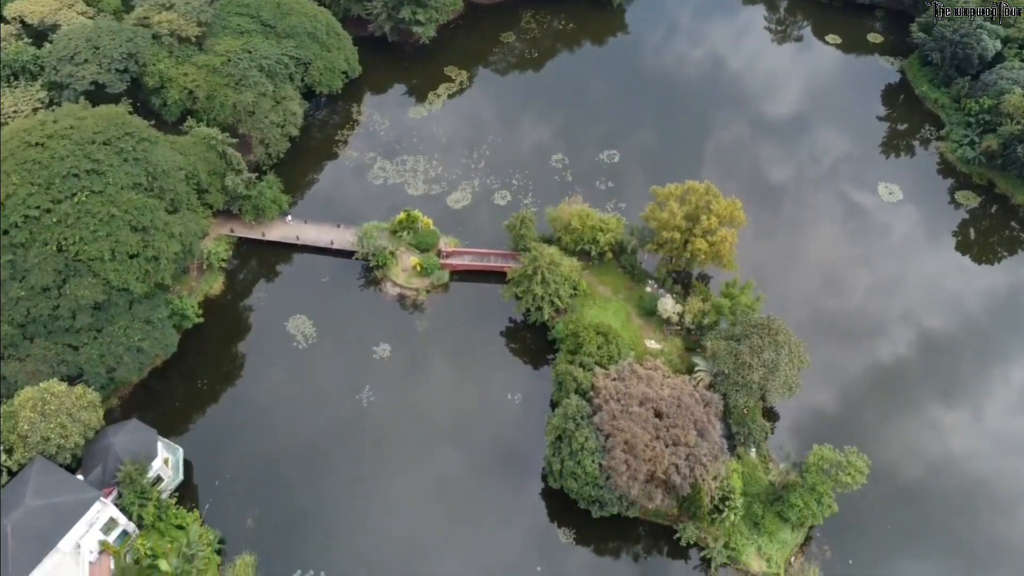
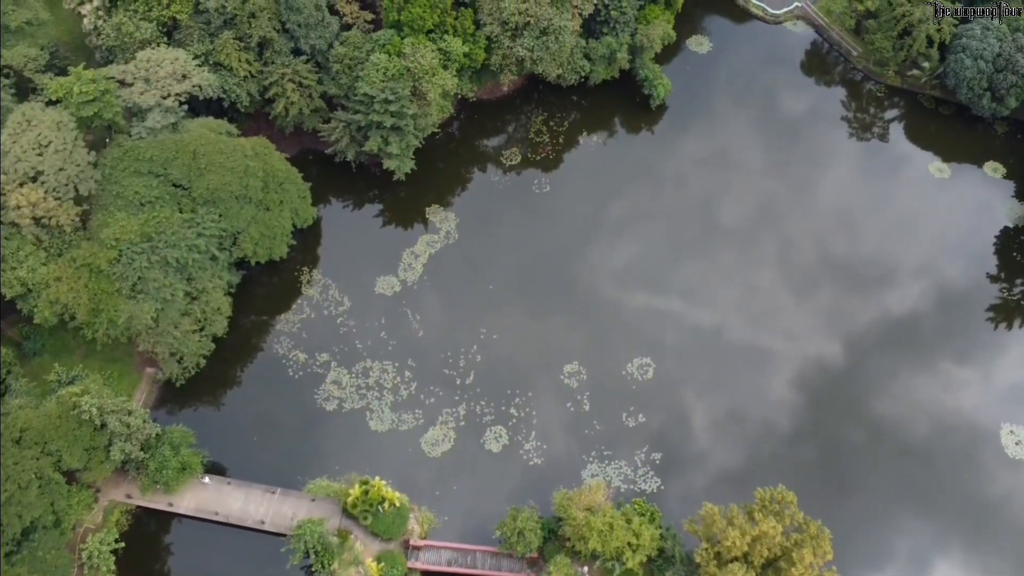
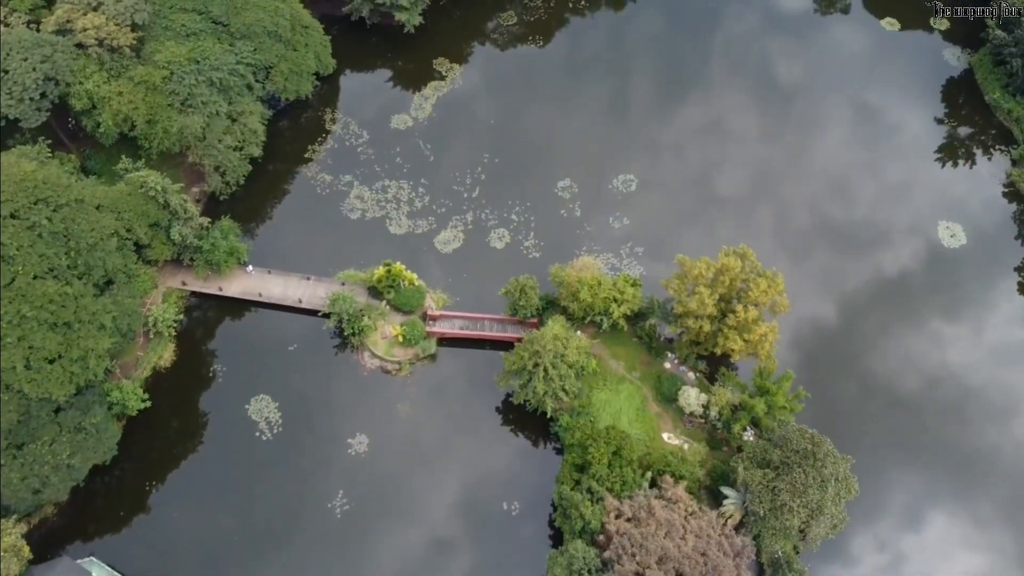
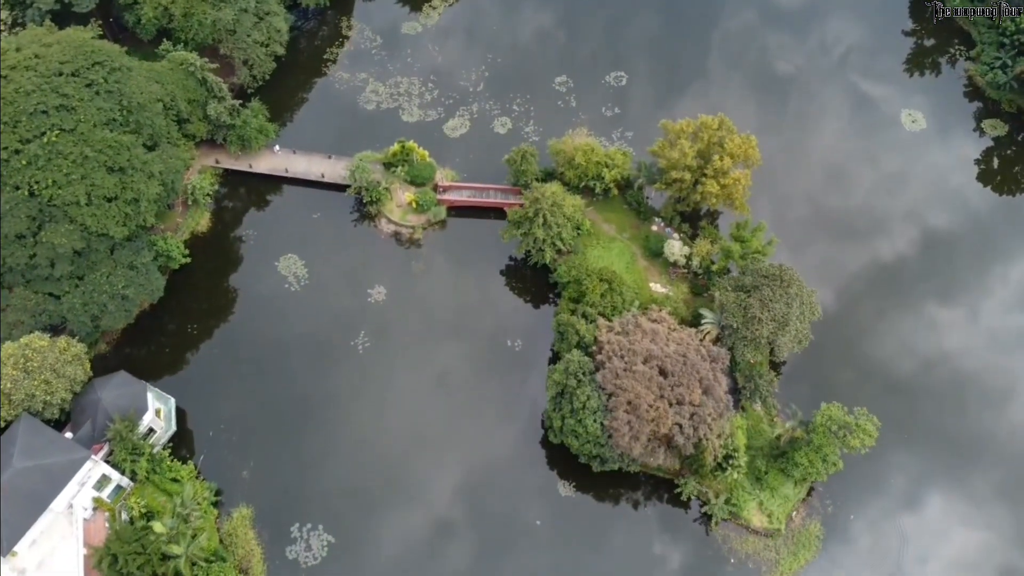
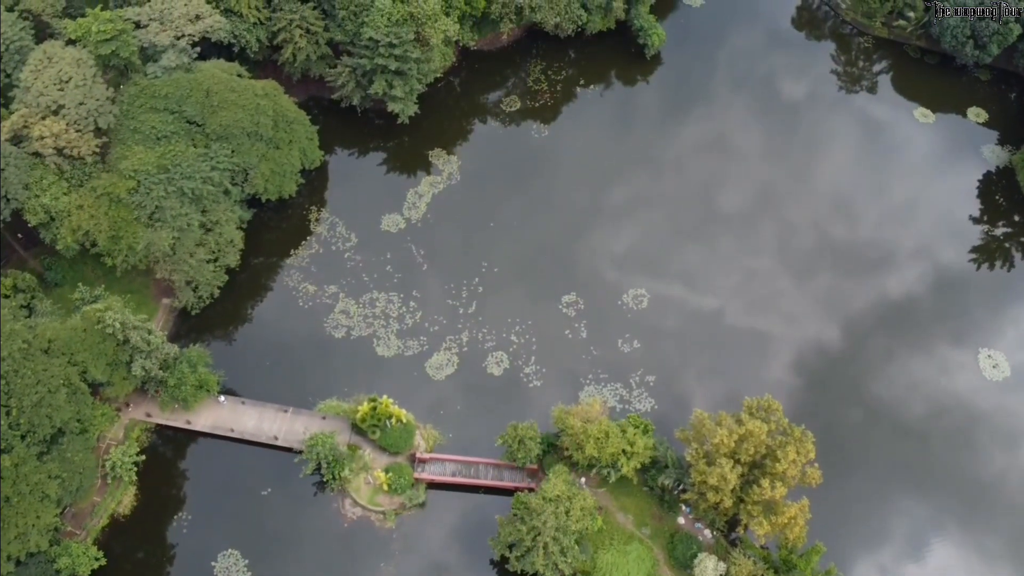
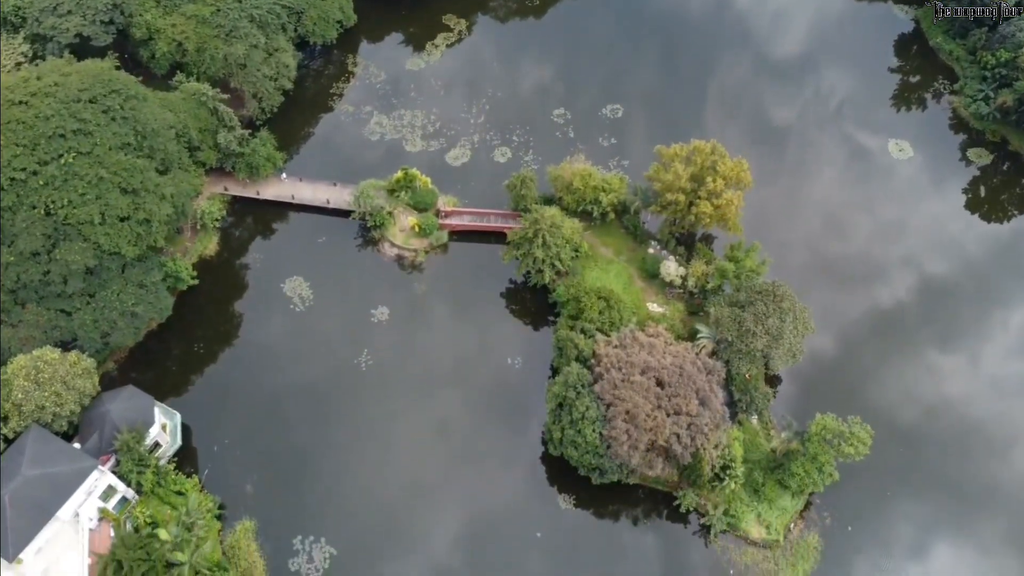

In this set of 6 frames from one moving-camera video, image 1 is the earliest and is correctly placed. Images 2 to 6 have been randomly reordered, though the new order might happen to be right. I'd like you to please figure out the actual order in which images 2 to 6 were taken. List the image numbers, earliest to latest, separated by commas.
6, 4, 3, 5, 2
